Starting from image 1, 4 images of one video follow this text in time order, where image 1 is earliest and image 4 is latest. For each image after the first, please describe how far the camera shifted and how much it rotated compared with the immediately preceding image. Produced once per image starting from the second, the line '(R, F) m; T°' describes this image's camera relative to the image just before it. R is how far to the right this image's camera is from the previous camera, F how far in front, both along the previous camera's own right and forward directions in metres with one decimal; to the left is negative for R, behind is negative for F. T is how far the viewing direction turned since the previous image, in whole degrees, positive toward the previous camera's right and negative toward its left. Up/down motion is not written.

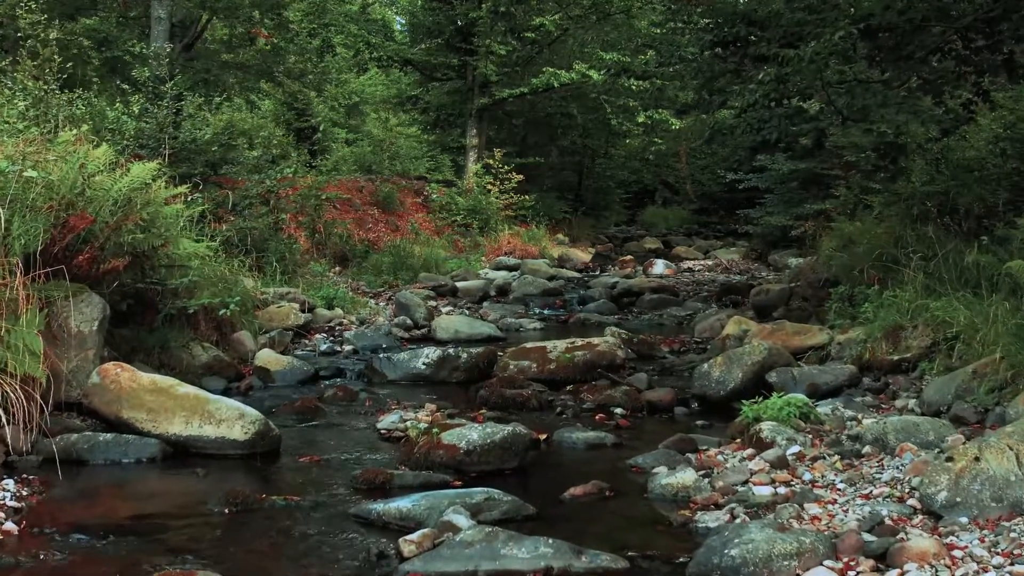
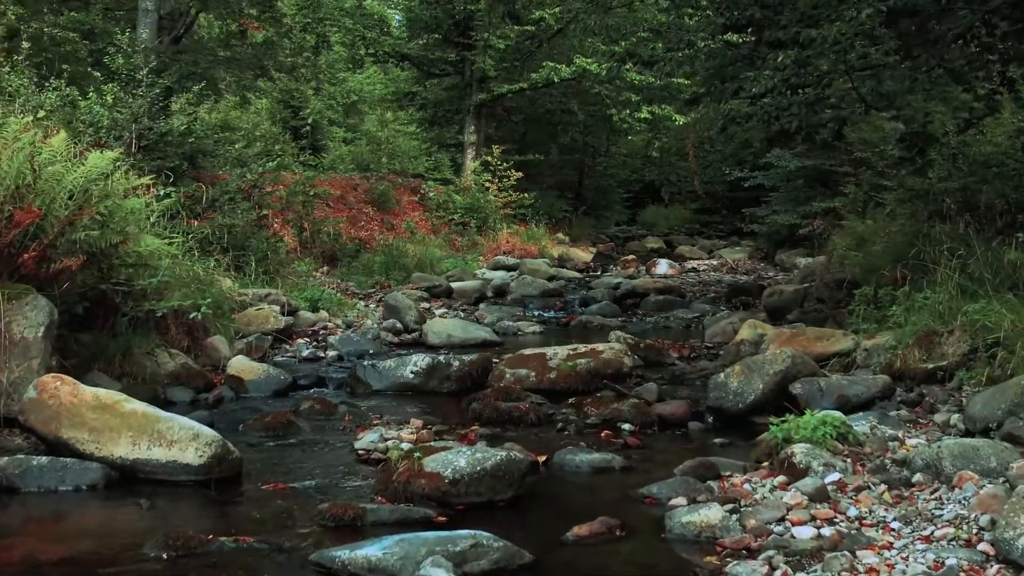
(0.0, +0.6) m; 0°
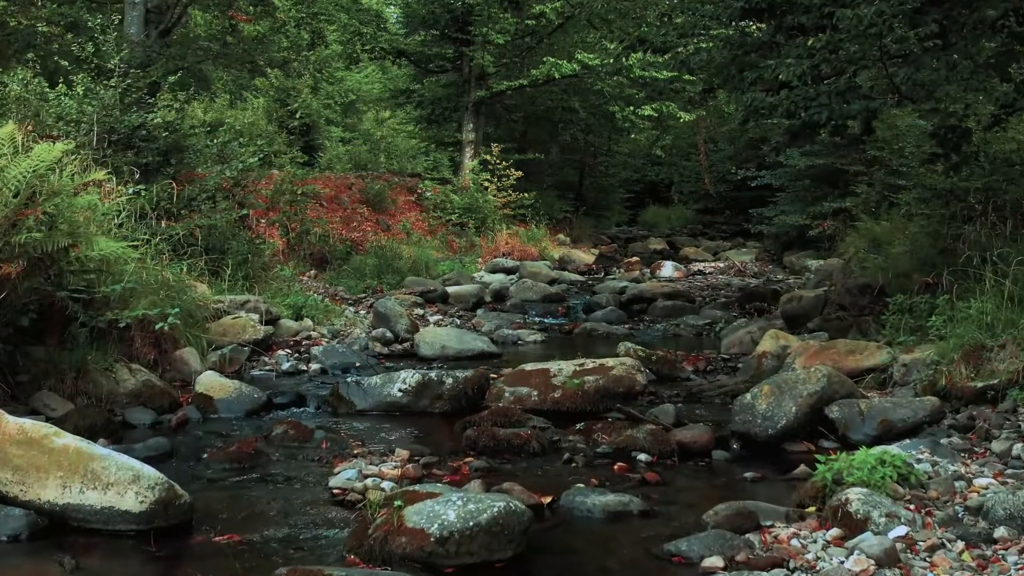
(0.0, +0.7) m; 0°
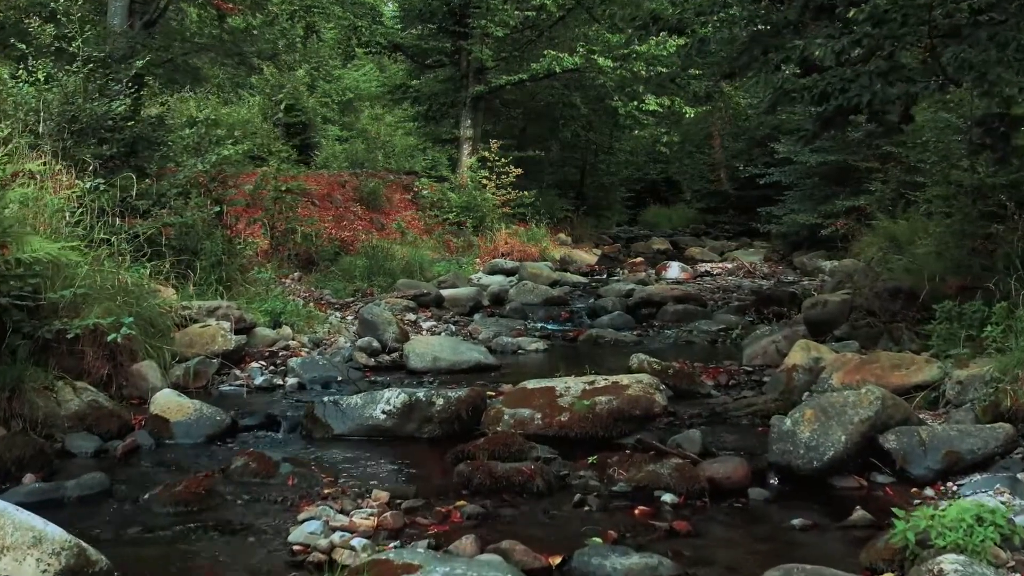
(0.0, +0.8) m; 0°
